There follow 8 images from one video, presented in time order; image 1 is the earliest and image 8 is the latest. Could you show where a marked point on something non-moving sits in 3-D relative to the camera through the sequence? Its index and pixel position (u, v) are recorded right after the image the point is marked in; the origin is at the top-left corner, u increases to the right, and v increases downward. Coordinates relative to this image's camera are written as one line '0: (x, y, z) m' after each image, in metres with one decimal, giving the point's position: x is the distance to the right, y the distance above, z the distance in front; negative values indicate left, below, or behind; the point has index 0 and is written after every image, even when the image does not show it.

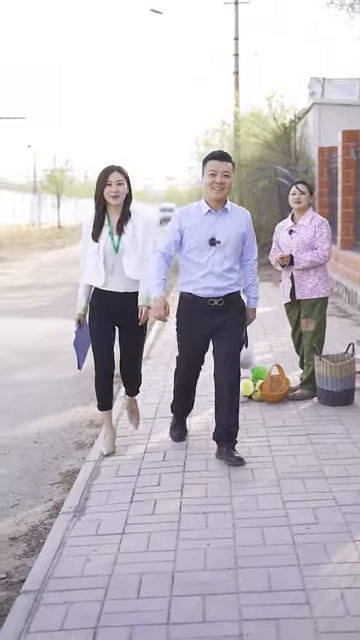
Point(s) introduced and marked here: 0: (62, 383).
0: (-1.0, -0.5, +8.7) m
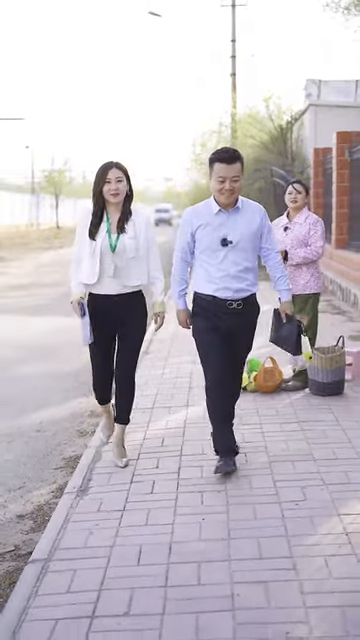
0: (-1.0, -0.5, +9.0) m
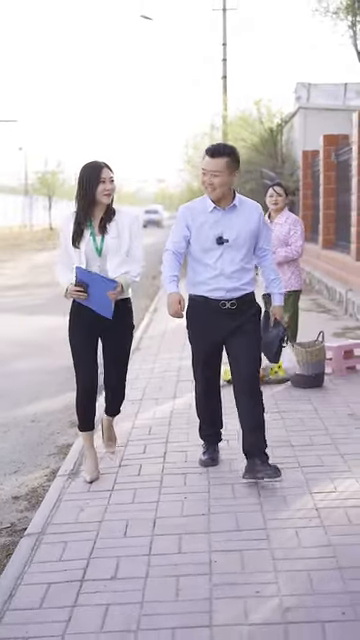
0: (-1.1, -0.5, +9.3) m
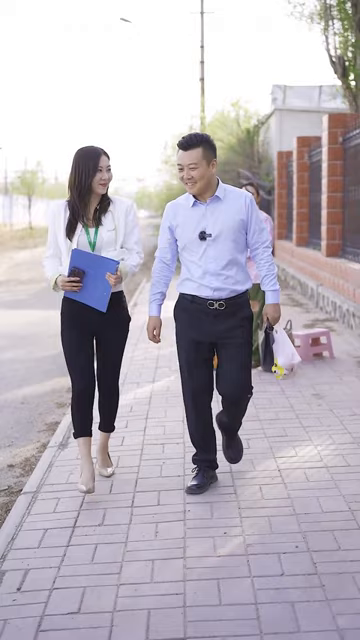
0: (-1.3, -0.4, +9.9) m
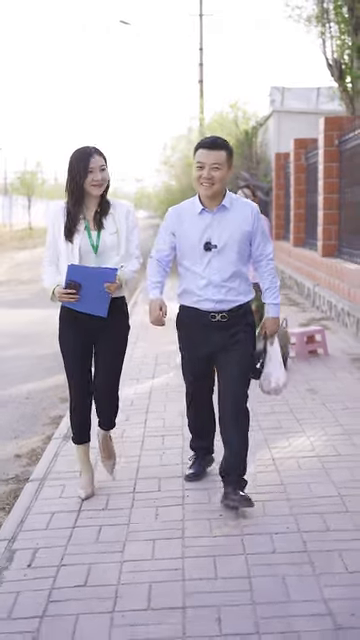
0: (-1.4, -0.4, +10.2) m
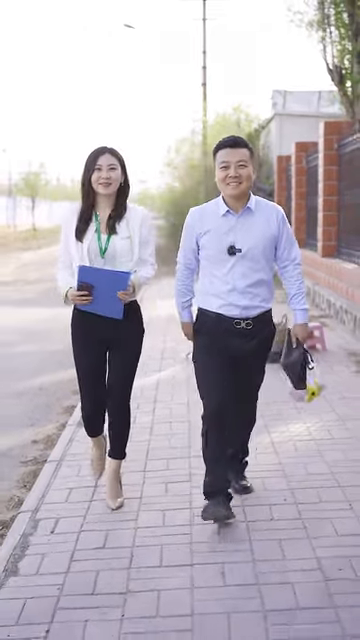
0: (-1.3, -0.3, +10.6) m
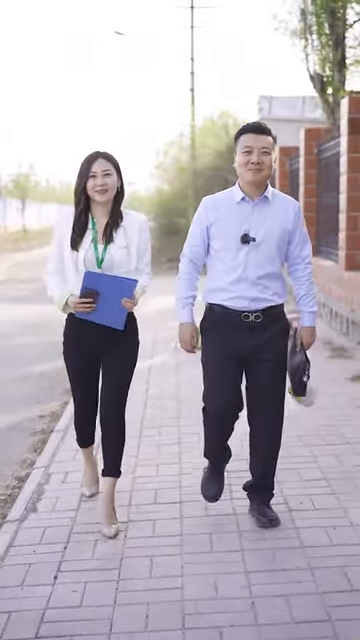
0: (-1.4, -0.3, +11.4) m
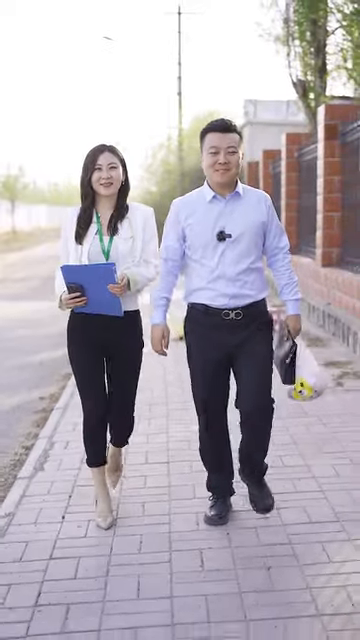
0: (-1.6, -0.2, +12.2) m
